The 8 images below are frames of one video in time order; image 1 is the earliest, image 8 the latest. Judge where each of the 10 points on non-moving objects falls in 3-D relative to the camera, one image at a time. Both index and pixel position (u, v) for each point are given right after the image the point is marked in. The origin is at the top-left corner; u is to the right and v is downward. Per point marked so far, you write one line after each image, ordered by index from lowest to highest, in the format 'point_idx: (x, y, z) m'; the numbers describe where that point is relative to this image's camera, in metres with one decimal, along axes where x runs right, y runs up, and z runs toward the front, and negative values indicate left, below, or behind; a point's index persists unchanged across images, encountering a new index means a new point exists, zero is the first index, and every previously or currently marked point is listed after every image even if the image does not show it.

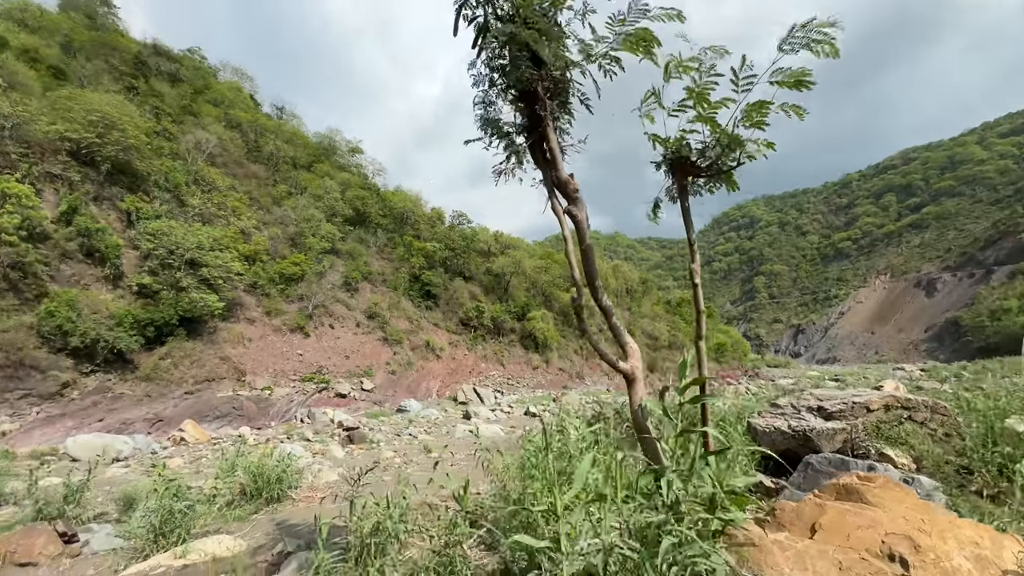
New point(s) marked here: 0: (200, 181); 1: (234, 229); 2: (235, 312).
0: (-12.0, +4.1, +17.3) m
1: (-10.4, +2.2, +16.8) m
2: (-9.4, -0.9, +15.3) m
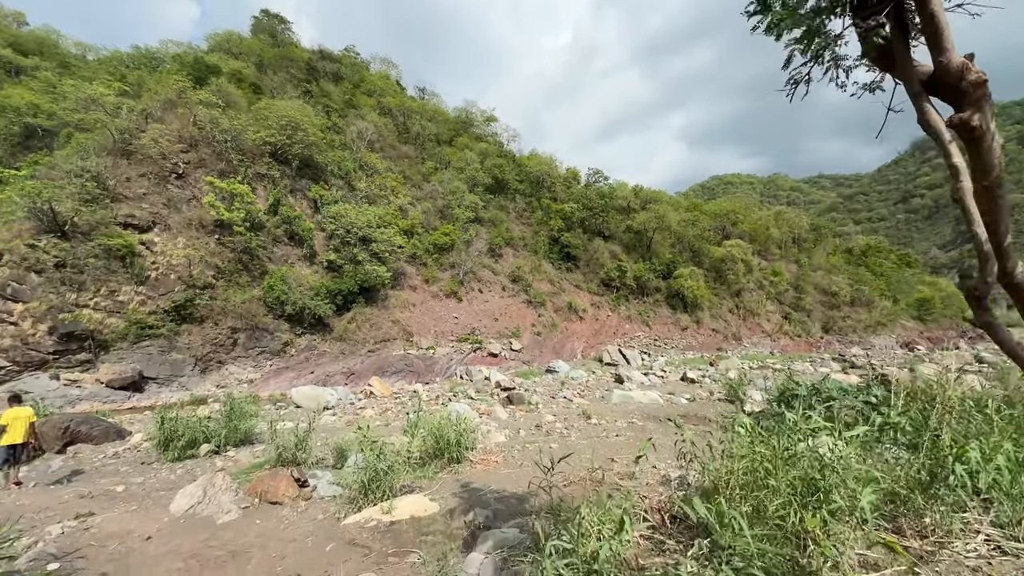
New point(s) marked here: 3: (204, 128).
0: (-6.4, +5.3, +19.6) m
1: (-4.9, +3.4, +18.7) m
2: (-4.3, +0.2, +17.2) m
3: (-10.5, +5.5, +15.3) m
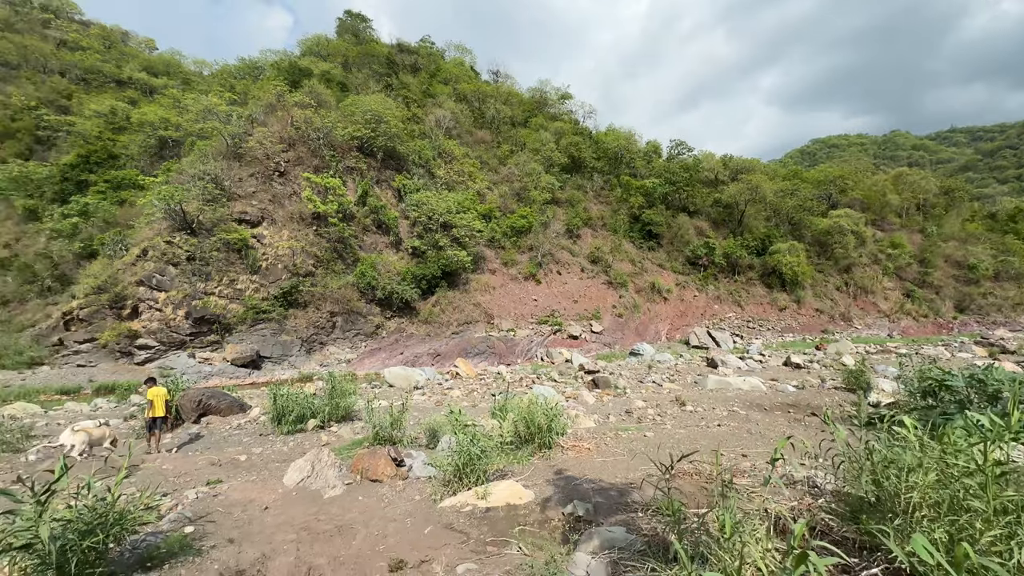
0: (-3.1, +6.0, +20.1) m
1: (-1.7, +4.1, +19.0) m
2: (-1.2, +0.9, +17.5) m
3: (-7.8, +5.9, +16.5) m
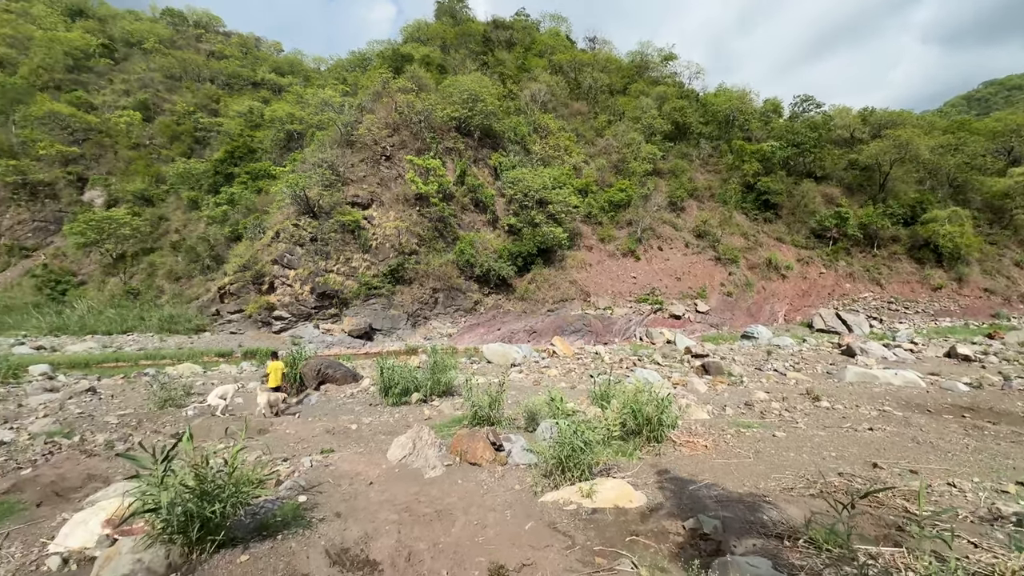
0: (+1.2, +7.0, +19.8) m
1: (+2.3, +5.0, +18.5) m
2: (+2.5, +1.7, +17.2) m
3: (-4.2, +6.8, +17.3) m
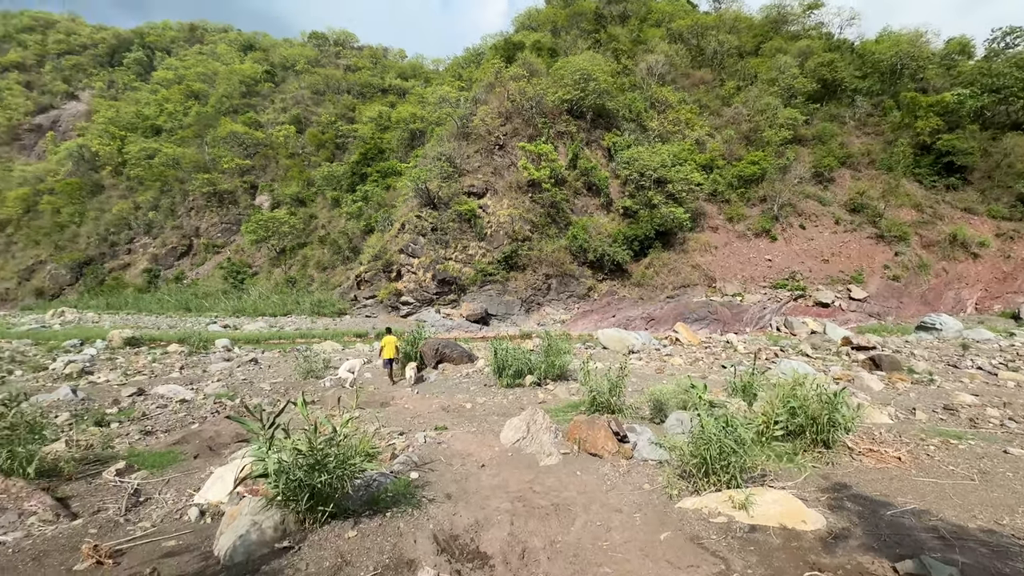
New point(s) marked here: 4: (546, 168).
0: (+5.9, +7.6, +18.5) m
1: (+6.7, +5.6, +17.1) m
2: (+6.6, +2.3, +15.8) m
3: (+0.1, +7.3, +17.4) m
4: (+1.2, +4.2, +15.9) m
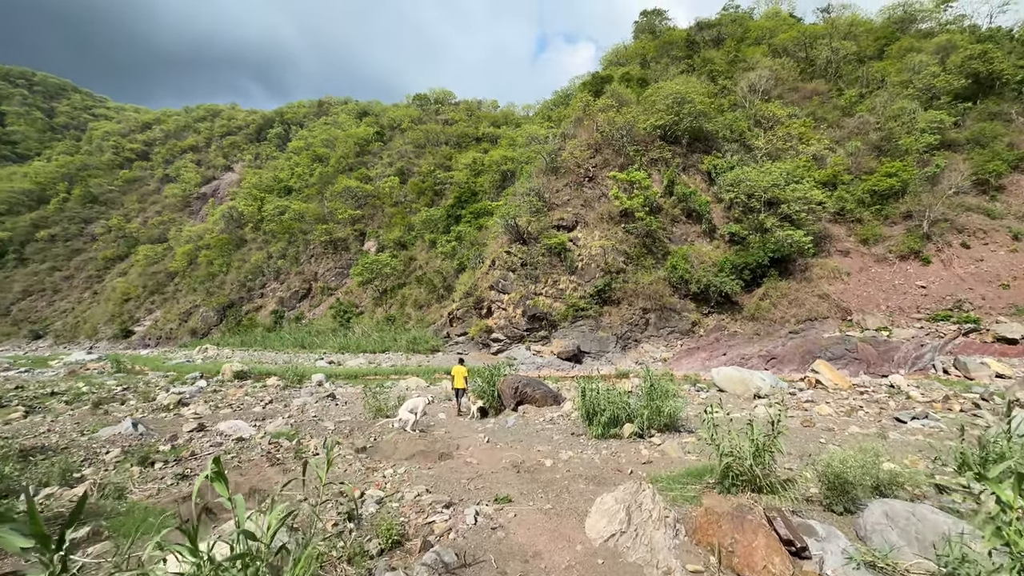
0: (+9.4, +6.3, +16.9) m
1: (+9.9, +4.5, +15.2) m
2: (+9.5, +1.3, +13.7) m
3: (+3.5, +6.0, +17.0) m
4: (+4.3, +3.1, +15.1) m
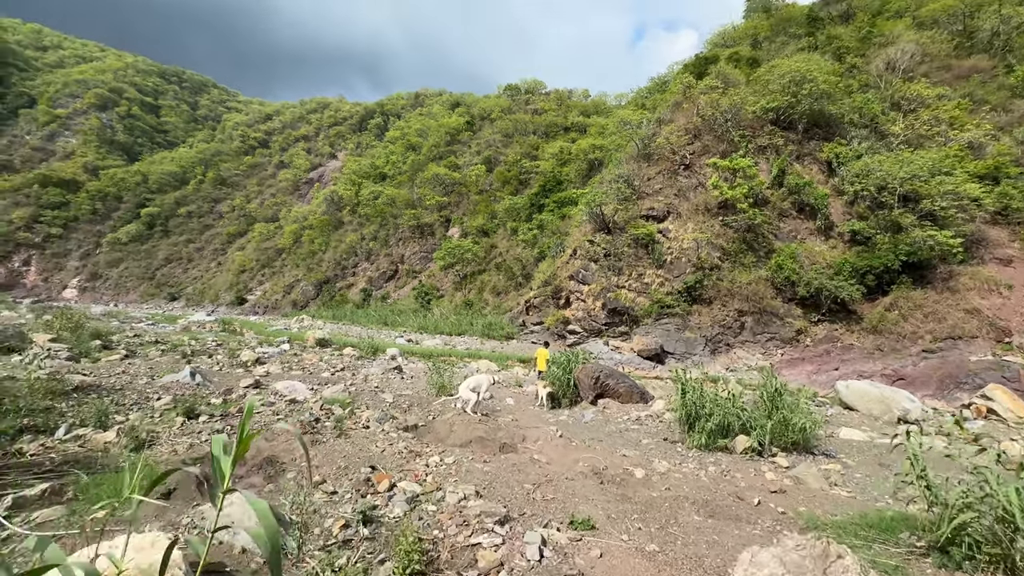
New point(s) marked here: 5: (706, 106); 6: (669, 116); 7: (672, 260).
0: (+12.5, +6.0, +14.5) m
1: (+12.6, +4.1, +12.7) m
2: (+11.8, +0.9, +11.4) m
3: (+6.7, +6.0, +15.6) m
4: (+7.0, +3.1, +13.6) m
5: (+6.8, +6.3, +15.6) m
6: (+5.9, +6.4, +16.8) m
7: (+5.0, +0.9, +14.0) m
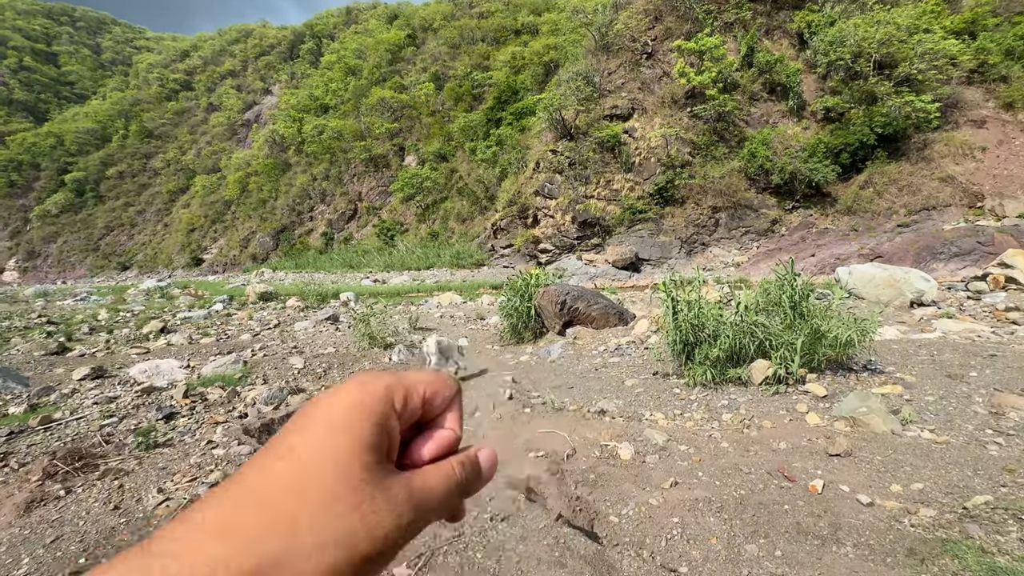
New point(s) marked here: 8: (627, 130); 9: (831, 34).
0: (+10.6, +9.7, +13.1) m
1: (+11.0, +7.6, +11.7) m
2: (+10.7, +4.2, +10.9) m
3: (+4.8, +9.2, +13.9) m
4: (+5.5, +6.0, +12.5) m
5: (+4.8, +9.5, +13.9) m
6: (+3.8, +9.7, +15.0) m
7: (+3.8, +3.7, +13.1) m
8: (+3.5, +4.7, +13.5) m
9: (+8.3, +6.6, +11.7) m
